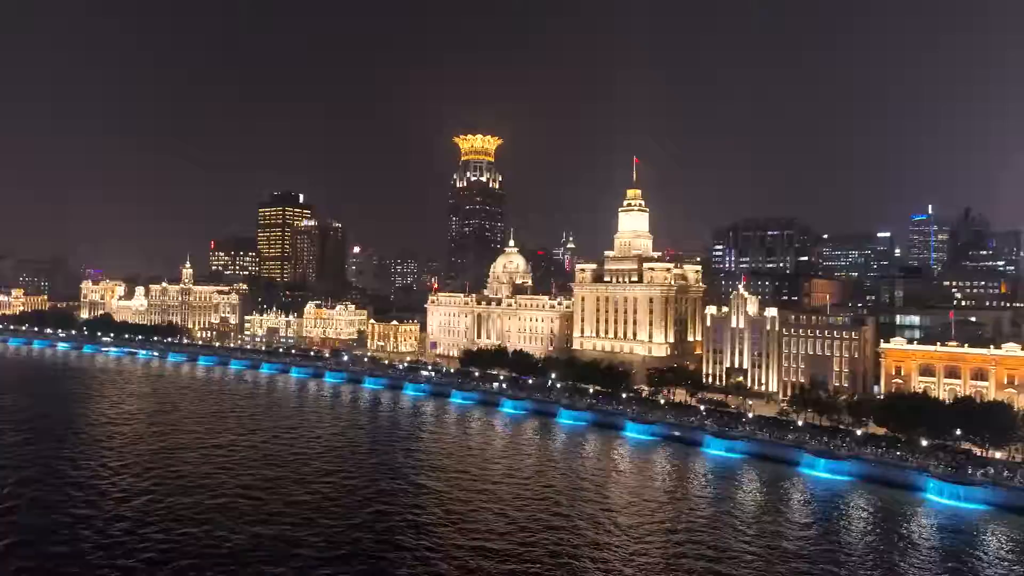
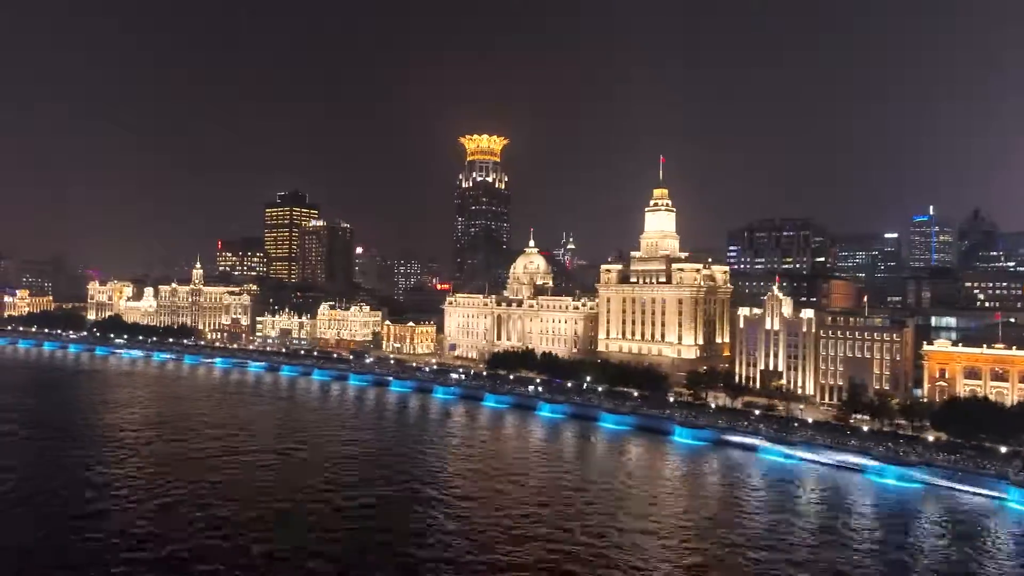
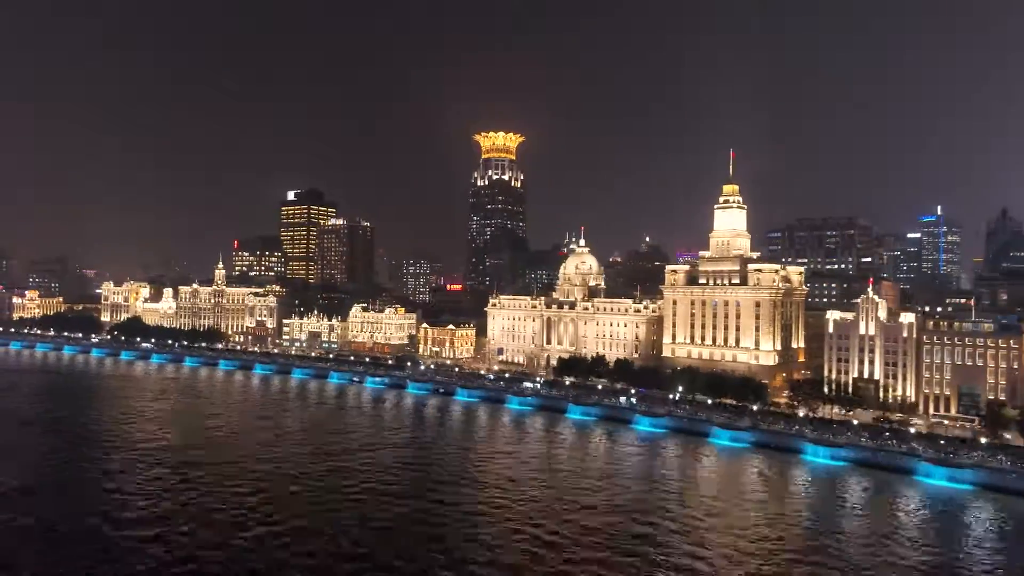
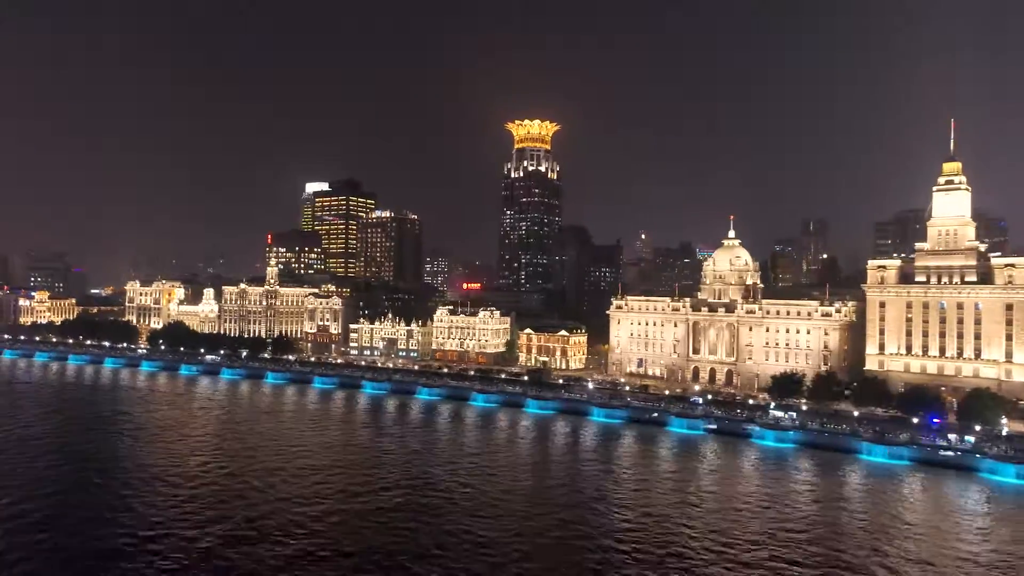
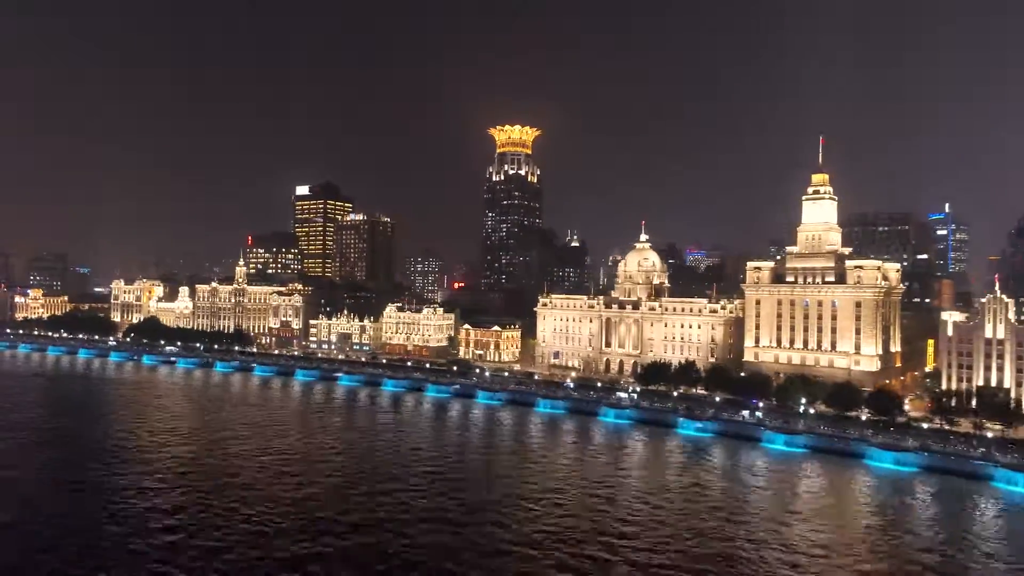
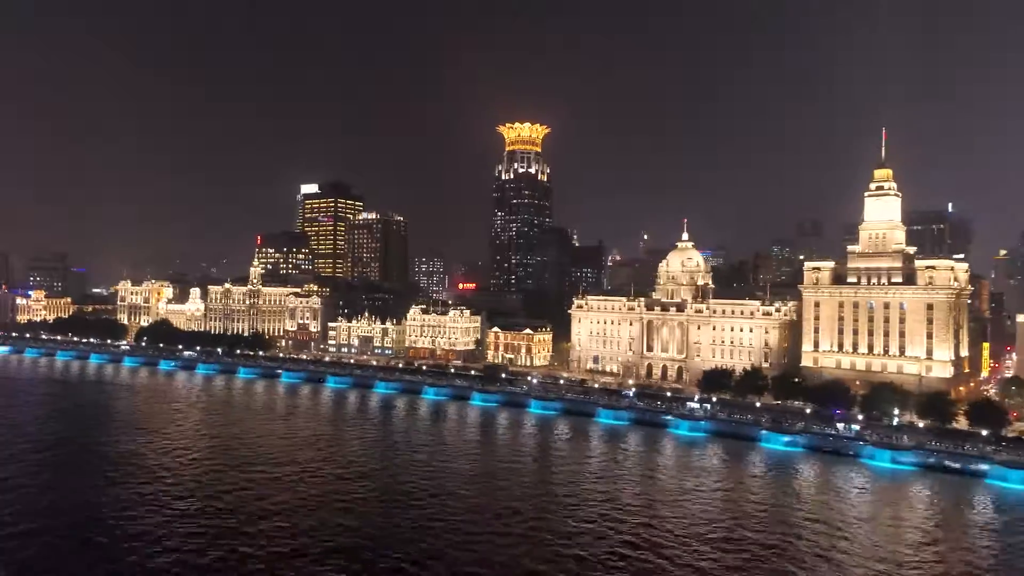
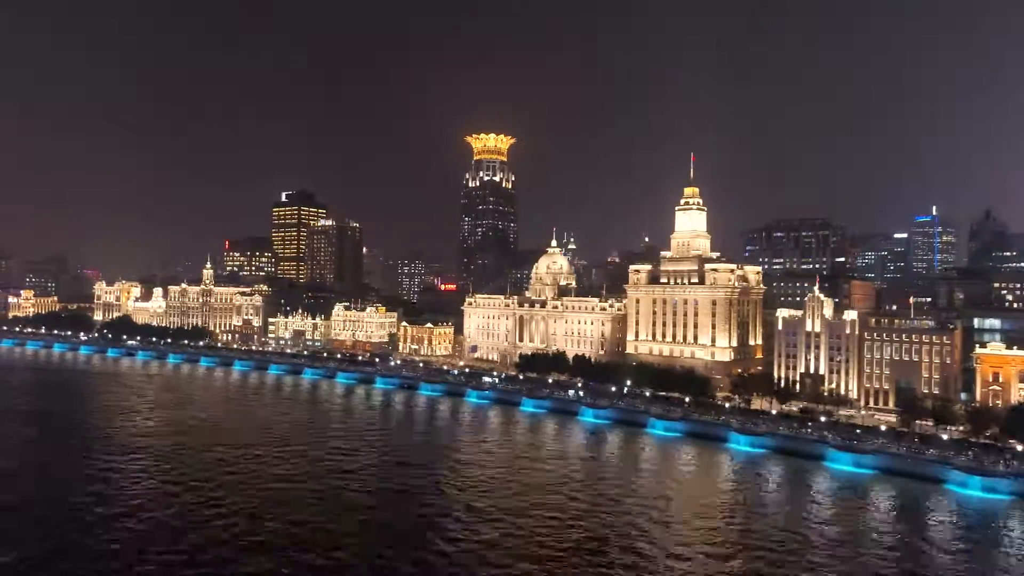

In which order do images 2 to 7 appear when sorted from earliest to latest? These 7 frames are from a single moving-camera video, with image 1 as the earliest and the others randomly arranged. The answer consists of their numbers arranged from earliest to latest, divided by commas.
2, 7, 3, 5, 6, 4
